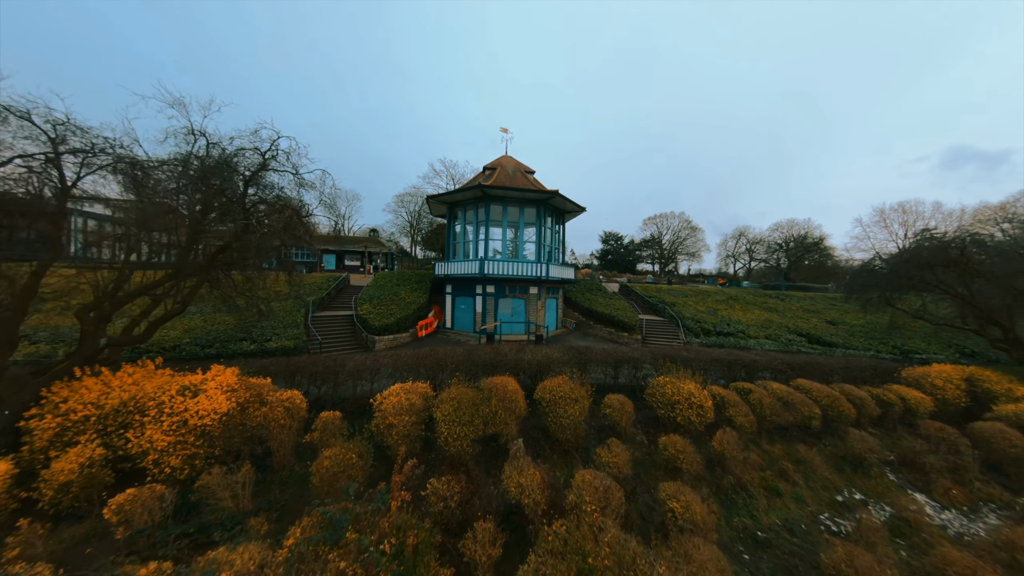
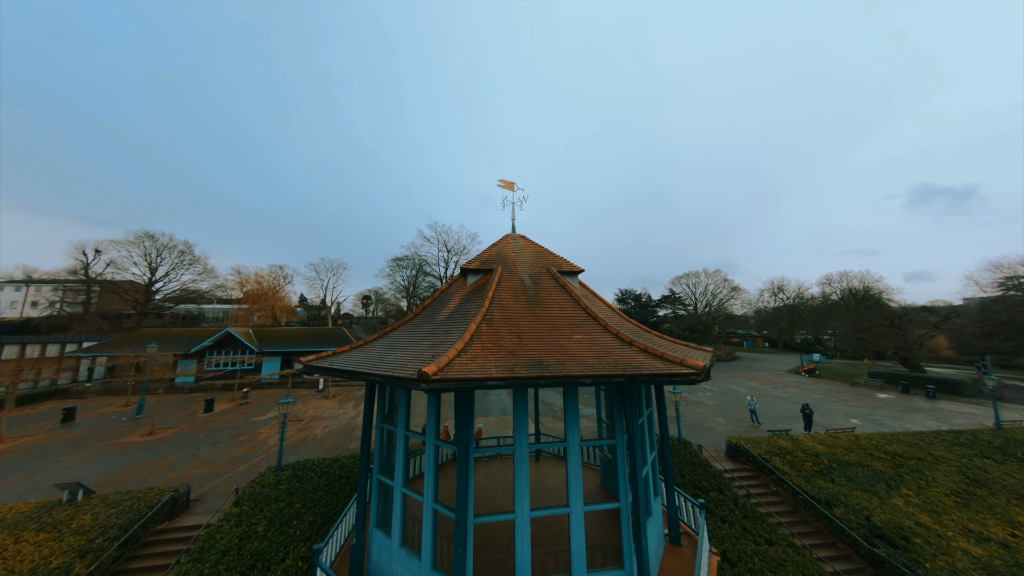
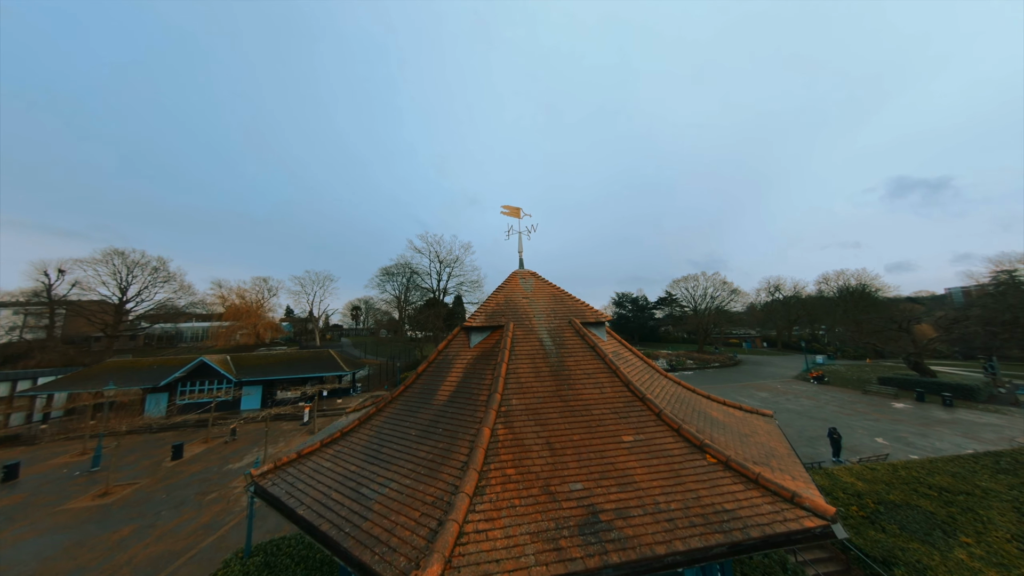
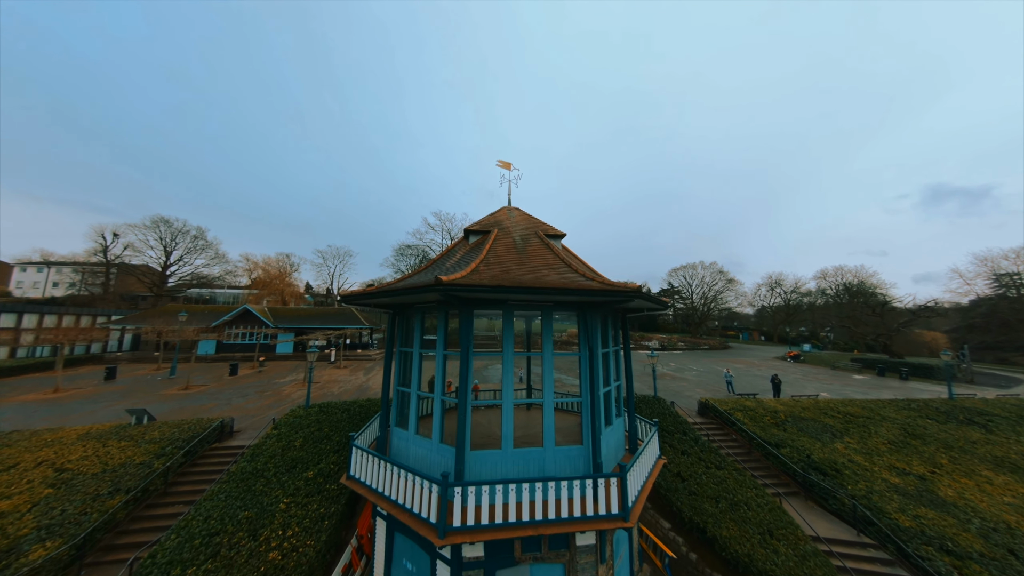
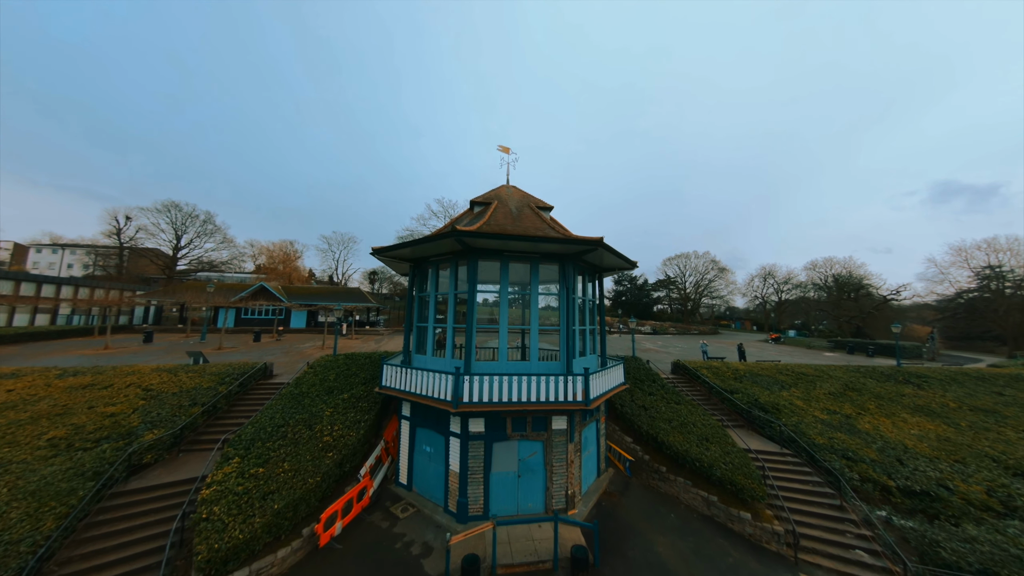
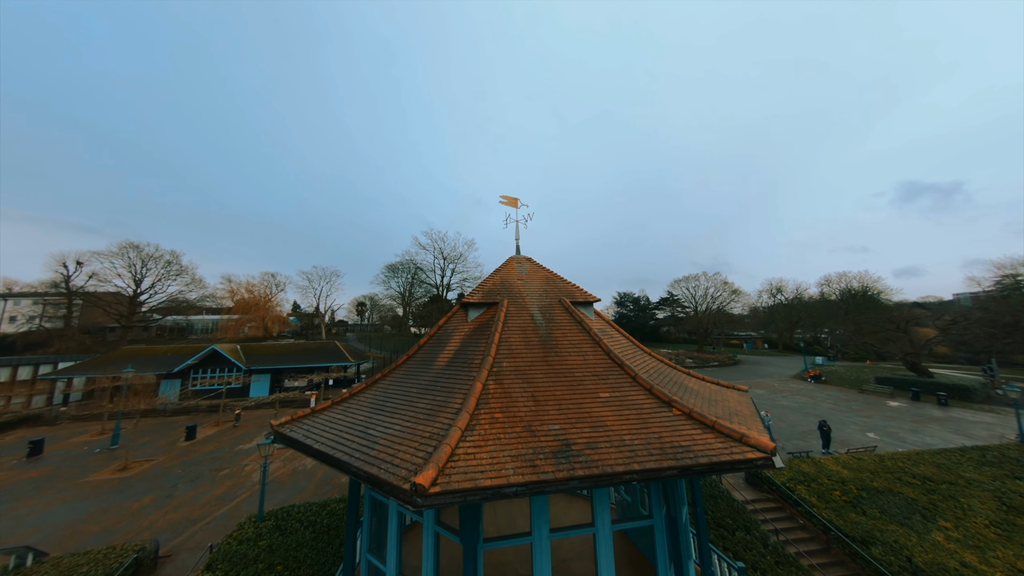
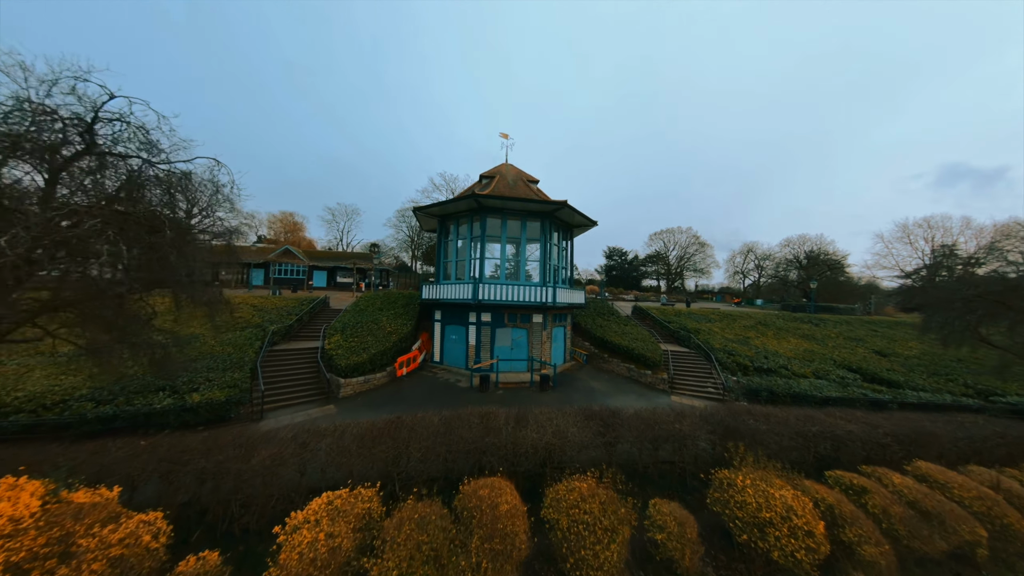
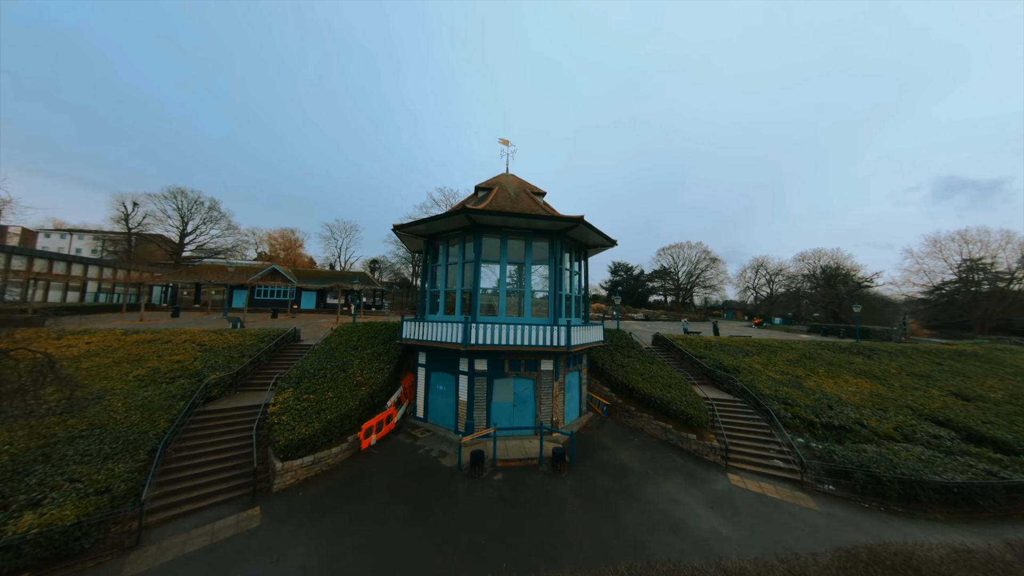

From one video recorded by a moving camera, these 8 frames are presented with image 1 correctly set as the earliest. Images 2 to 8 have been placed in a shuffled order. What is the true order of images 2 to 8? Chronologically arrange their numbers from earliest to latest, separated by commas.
7, 8, 5, 4, 2, 6, 3
